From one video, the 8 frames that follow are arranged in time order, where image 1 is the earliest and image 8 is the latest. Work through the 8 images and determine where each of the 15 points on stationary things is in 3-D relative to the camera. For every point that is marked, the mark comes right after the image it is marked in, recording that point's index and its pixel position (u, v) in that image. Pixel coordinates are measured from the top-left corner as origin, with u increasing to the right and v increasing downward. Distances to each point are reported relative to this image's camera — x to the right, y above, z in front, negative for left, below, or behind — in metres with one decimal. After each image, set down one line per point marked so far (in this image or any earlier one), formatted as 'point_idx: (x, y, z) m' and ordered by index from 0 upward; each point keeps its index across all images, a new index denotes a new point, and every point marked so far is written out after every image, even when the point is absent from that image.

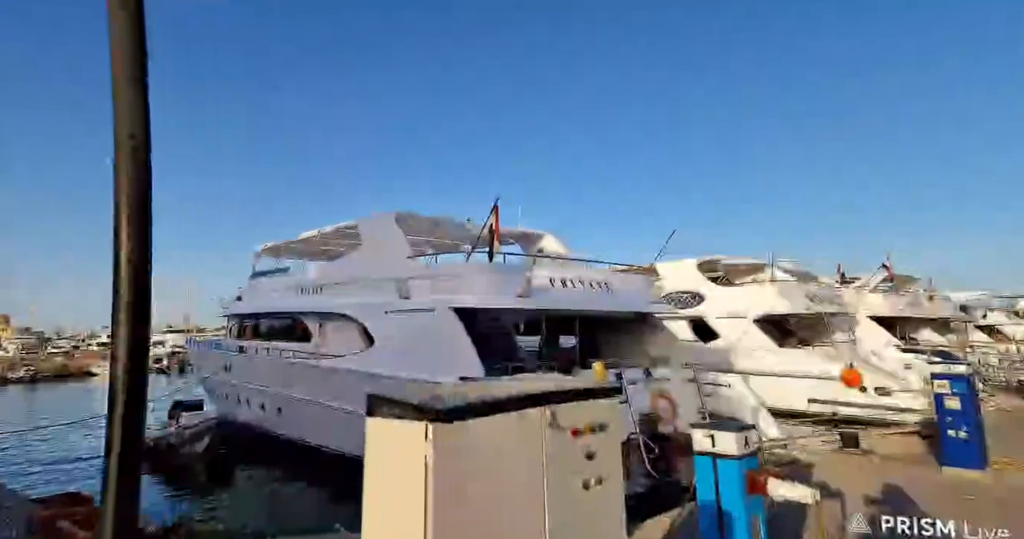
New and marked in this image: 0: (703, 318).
0: (+6.0, -1.5, +18.2) m
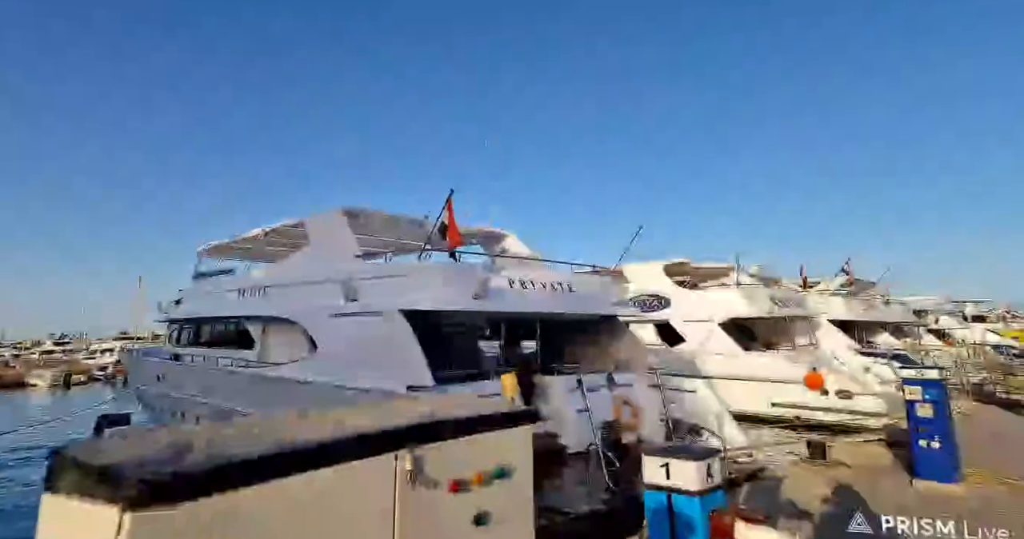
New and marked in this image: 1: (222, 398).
0: (+4.9, -1.6, +18.1) m
1: (-4.0, -1.8, +7.9) m
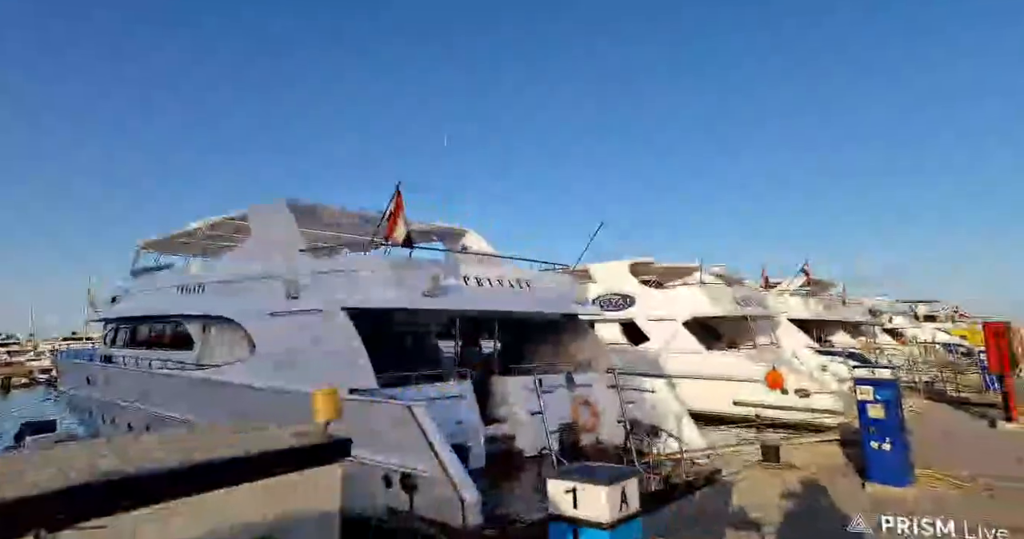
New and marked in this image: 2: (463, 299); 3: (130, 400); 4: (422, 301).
0: (+3.8, -1.6, +18.1) m
1: (-4.6, -1.7, +7.5) m
2: (-0.6, -0.3, +6.7) m
3: (-5.2, -1.8, +7.9) m
4: (-1.0, -0.3, +6.1) m
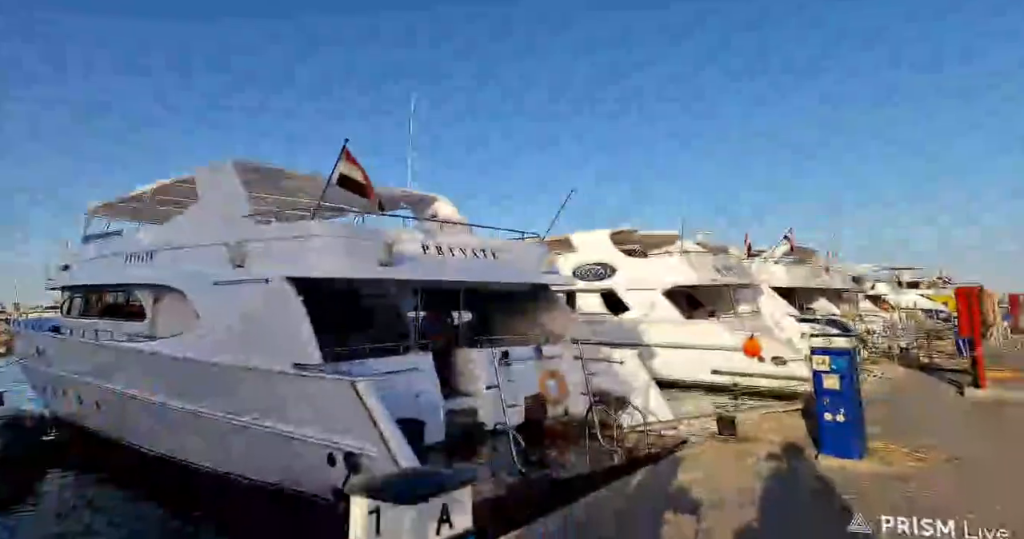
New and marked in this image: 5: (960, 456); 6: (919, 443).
0: (+3.1, -0.6, +17.9) m
1: (-5.0, -1.4, +7.2) m
2: (-1.0, 0.0, +6.4) m
3: (-5.7, -1.4, +7.6) m
4: (-1.4, 0.0, +5.8) m
5: (+5.3, -2.3, +6.9) m
6: (+5.5, -2.4, +7.8) m
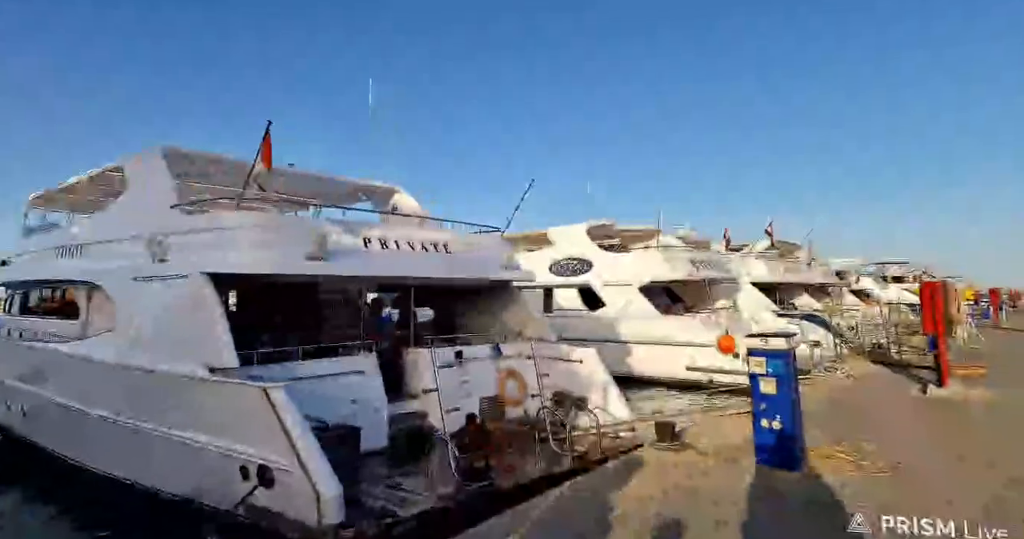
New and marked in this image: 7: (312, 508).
0: (+2.4, -0.5, +17.7) m
1: (-5.6, -1.3, +6.8) m
2: (-1.6, +0.1, +6.1) m
3: (-6.3, -1.3, +7.2) m
4: (-2.0, 0.0, +5.5) m
5: (+4.8, -2.3, +6.7) m
6: (+4.9, -2.4, +7.7) m
7: (-1.4, -1.6, +3.9) m
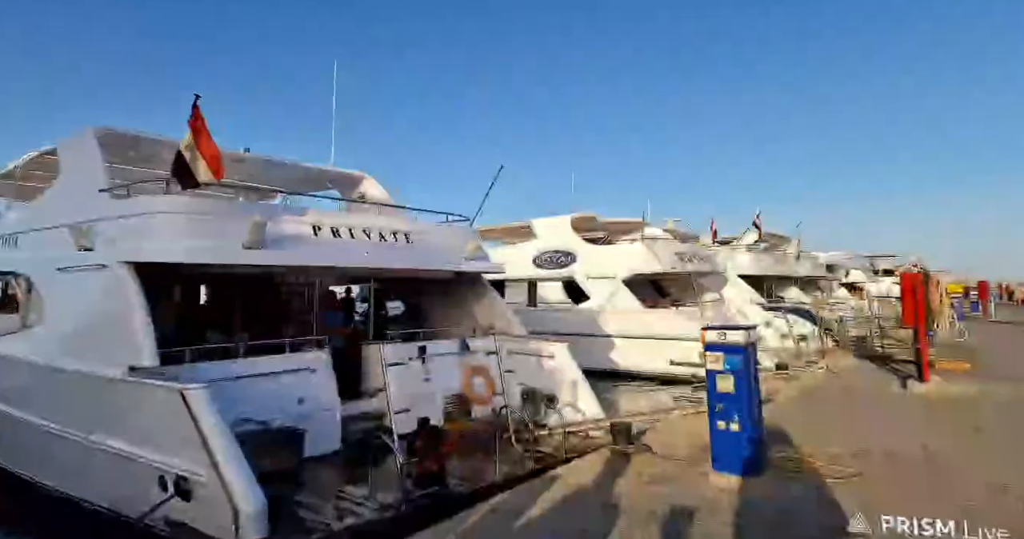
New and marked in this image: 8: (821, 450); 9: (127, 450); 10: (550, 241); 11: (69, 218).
0: (+1.8, -0.3, +17.4) m
1: (-6.0, -1.2, +6.5) m
2: (-2.0, +0.1, +5.8) m
3: (-6.7, -1.2, +6.8) m
4: (-2.4, +0.1, +5.1) m
5: (+4.3, -2.2, +6.5) m
6: (+4.5, -2.2, +7.4) m
7: (-1.8, -1.6, +3.6) m
8: (+4.0, -2.3, +7.4) m
9: (-2.8, -1.3, +4.3) m
10: (+1.2, +0.9, +18.2) m
11: (-4.3, +0.5, +5.6) m
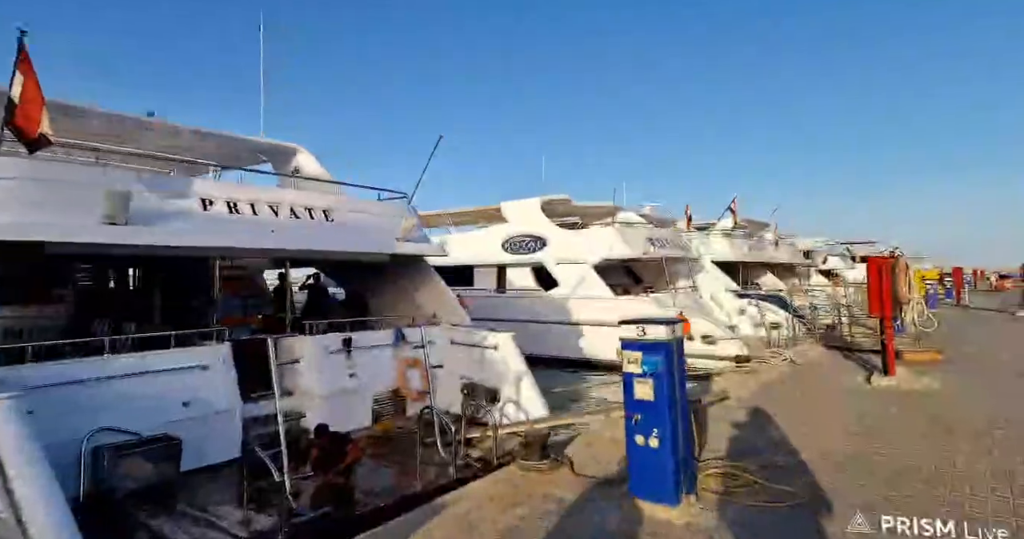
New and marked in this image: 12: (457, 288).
0: (+0.8, +0.1, +16.7) m
1: (-6.8, -1.1, +5.6) m
2: (-2.7, +0.3, +5.0) m
3: (-7.4, -1.1, +6.0) m
4: (-3.1, +0.2, +4.3) m
5: (+3.6, -2.0, +5.9) m
6: (+3.7, -2.0, +6.9) m
7: (-2.4, -1.5, +2.9) m
8: (+3.2, -2.1, +6.8) m
9: (-3.5, -1.2, +3.5) m
10: (+0.1, +1.3, +17.5) m
11: (-5.0, +0.6, +4.8) m
12: (-1.7, -0.6, +18.3) m
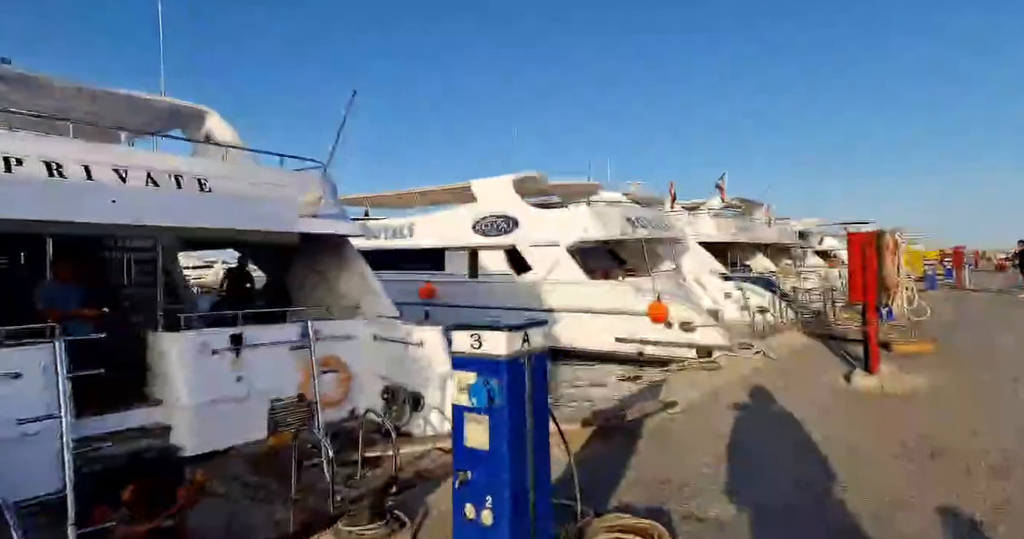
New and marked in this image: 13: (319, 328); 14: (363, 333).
0: (0.0, +0.6, +15.7) m
1: (-7.5, -1.0, +4.6) m
2: (-3.5, +0.4, +3.9) m
3: (-8.2, -1.0, +4.9) m
4: (-3.8, +0.3, +3.3) m
5: (+2.9, -1.8, +4.9) m
6: (+2.9, -1.8, +5.9) m
7: (-3.2, -1.4, +1.9) m
8: (+2.5, -1.8, +5.8) m
9: (-4.3, -1.1, +2.5) m
10: (-0.7, +1.8, +16.4) m
11: (-5.8, +0.7, +3.7) m
12: (-2.6, -0.1, +17.3) m
13: (-2.1, -0.6, +5.7) m
14: (-1.7, -0.6, +5.9) m
